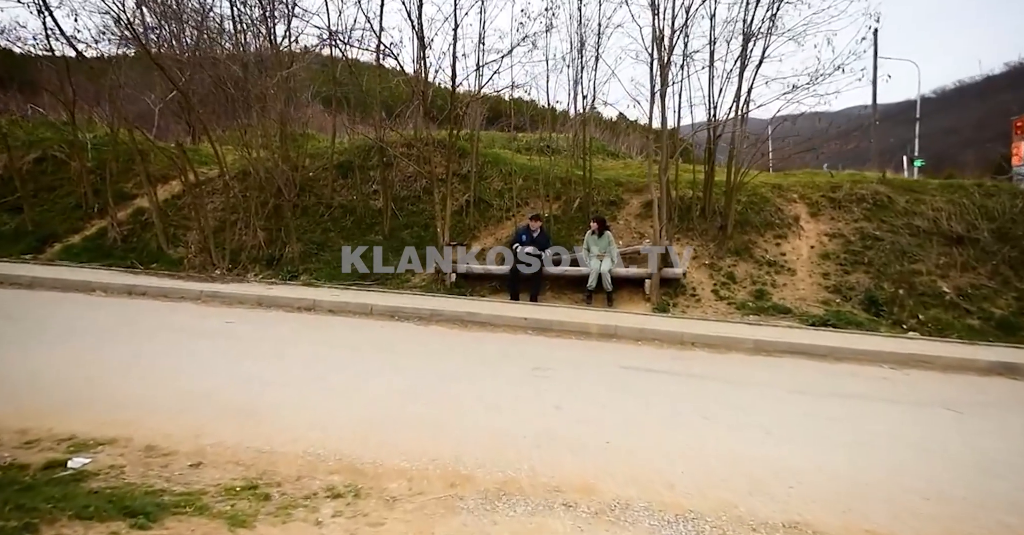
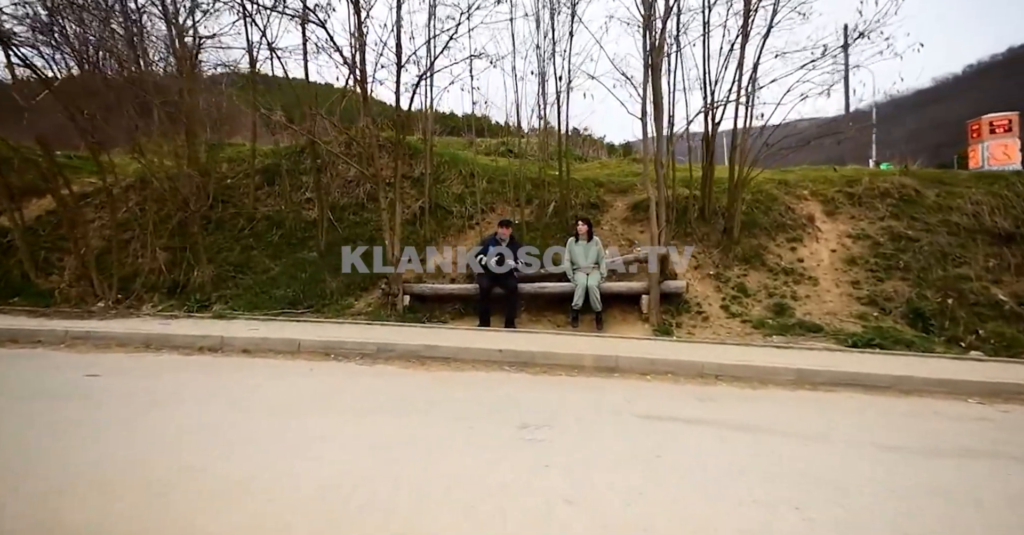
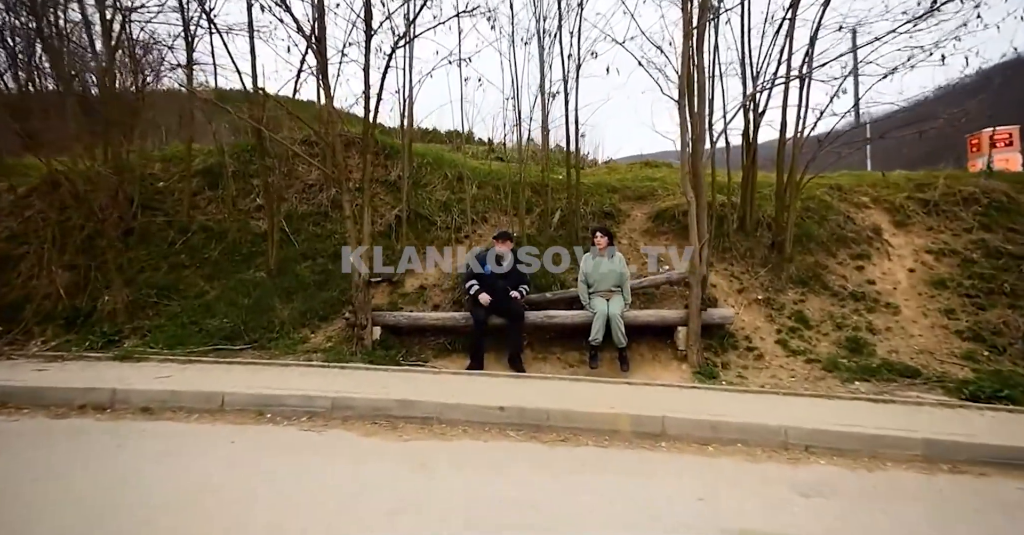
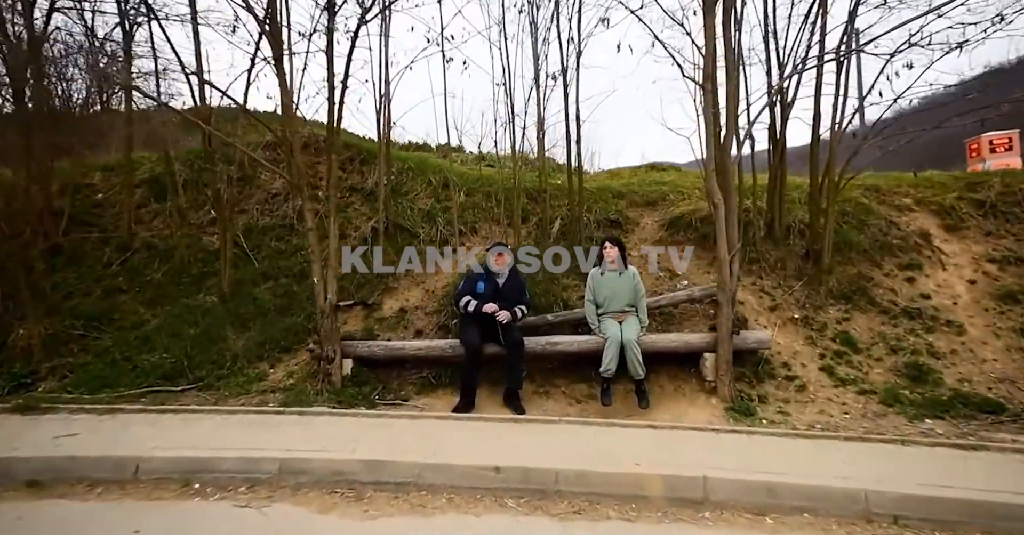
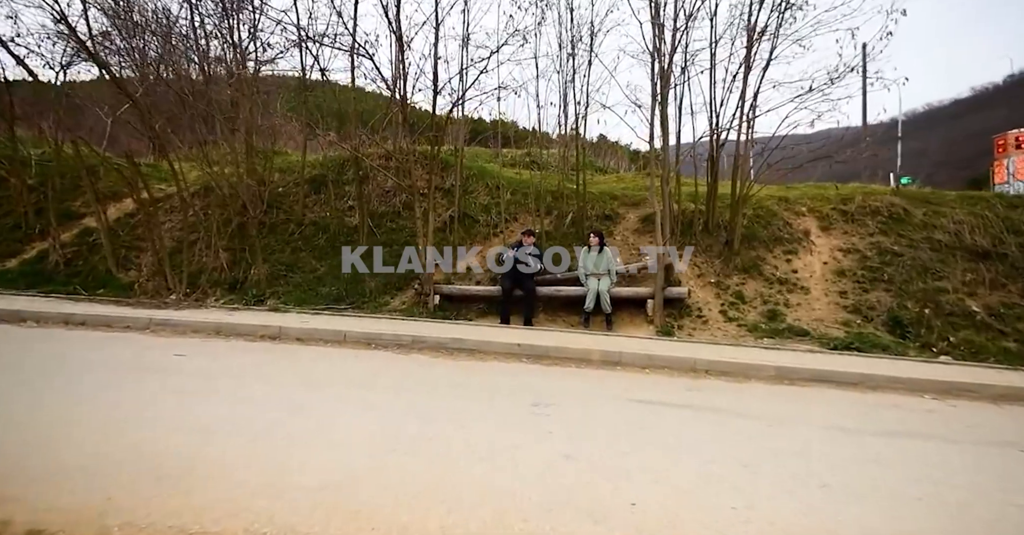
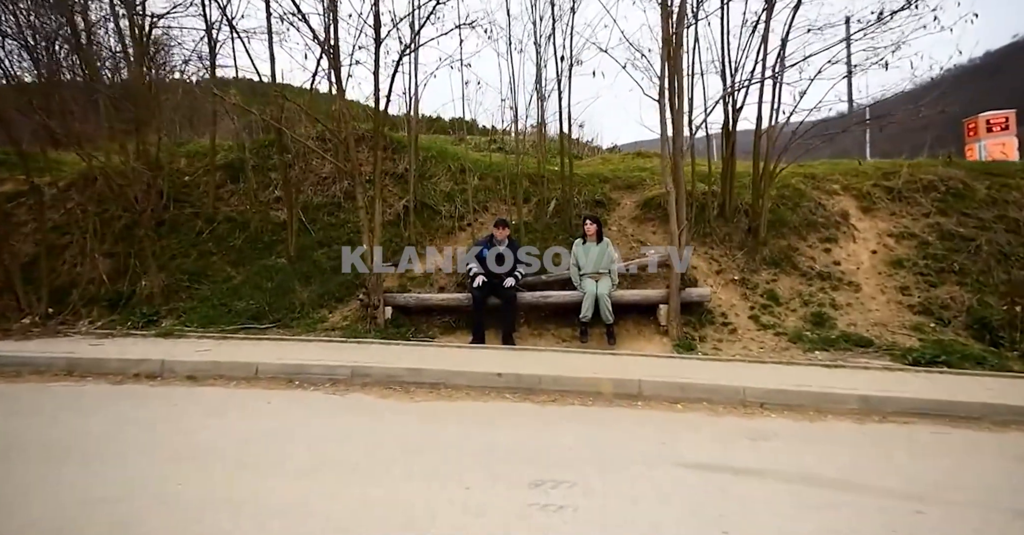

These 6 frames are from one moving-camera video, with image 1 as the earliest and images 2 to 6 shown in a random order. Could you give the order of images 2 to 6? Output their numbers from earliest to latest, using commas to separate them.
5, 2, 6, 3, 4
